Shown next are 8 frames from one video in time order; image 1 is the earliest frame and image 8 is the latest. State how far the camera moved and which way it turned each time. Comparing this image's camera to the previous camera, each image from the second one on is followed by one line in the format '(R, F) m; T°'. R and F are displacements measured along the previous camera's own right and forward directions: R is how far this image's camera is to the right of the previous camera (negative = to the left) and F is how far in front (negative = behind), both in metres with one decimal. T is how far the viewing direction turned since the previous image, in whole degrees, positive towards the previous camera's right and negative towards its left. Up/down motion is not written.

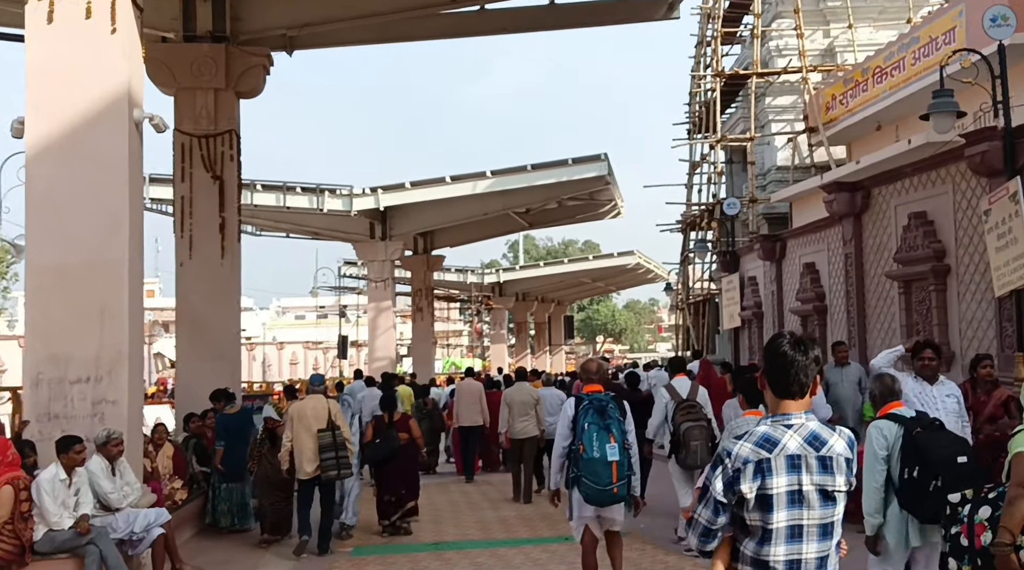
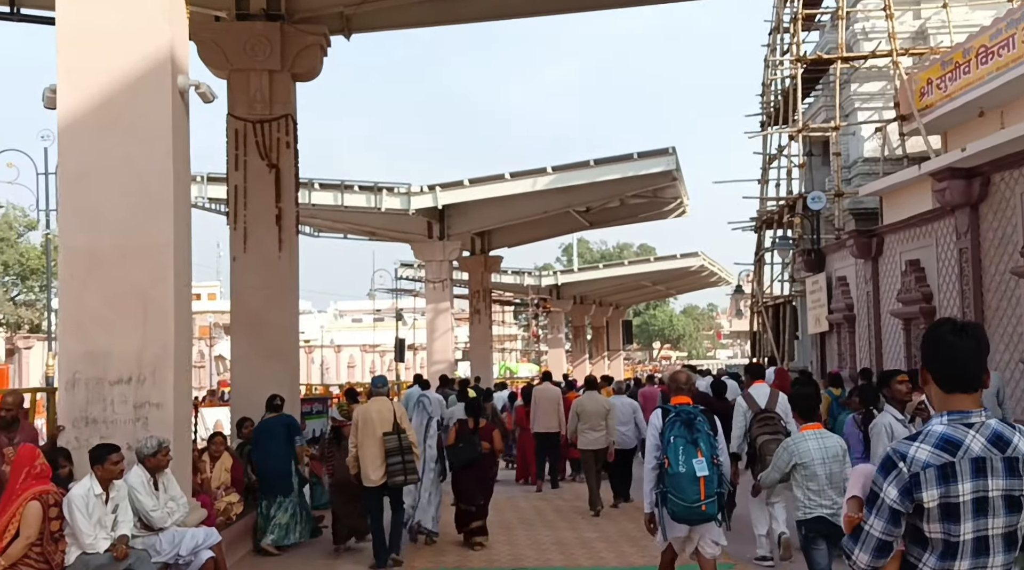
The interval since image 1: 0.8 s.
(-0.3, +1.1) m; -3°
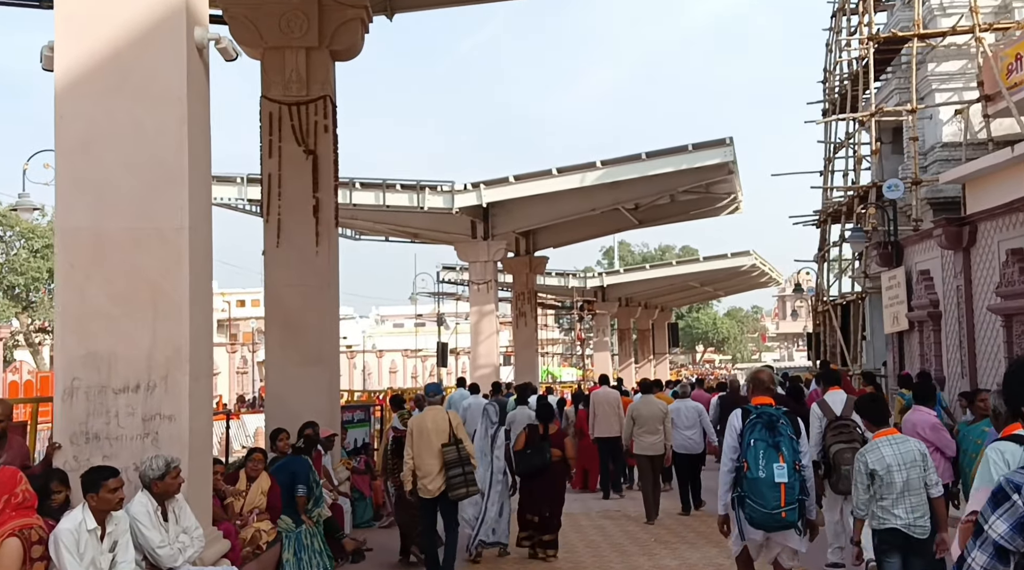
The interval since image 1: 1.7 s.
(-0.2, +1.2) m; -2°
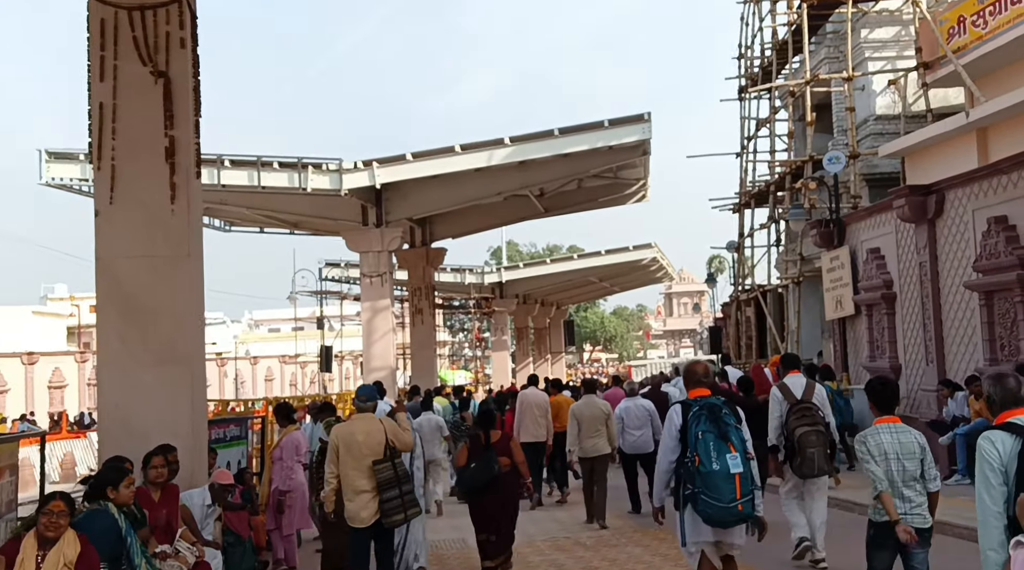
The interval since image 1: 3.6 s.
(-0.3, +2.2) m; +6°
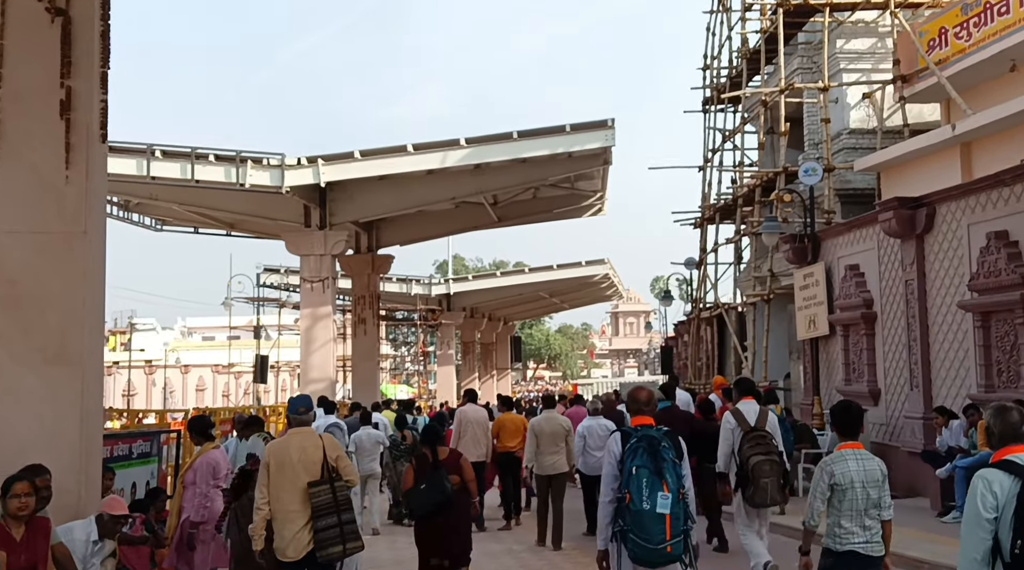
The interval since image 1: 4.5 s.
(-0.1, +1.1) m; +3°
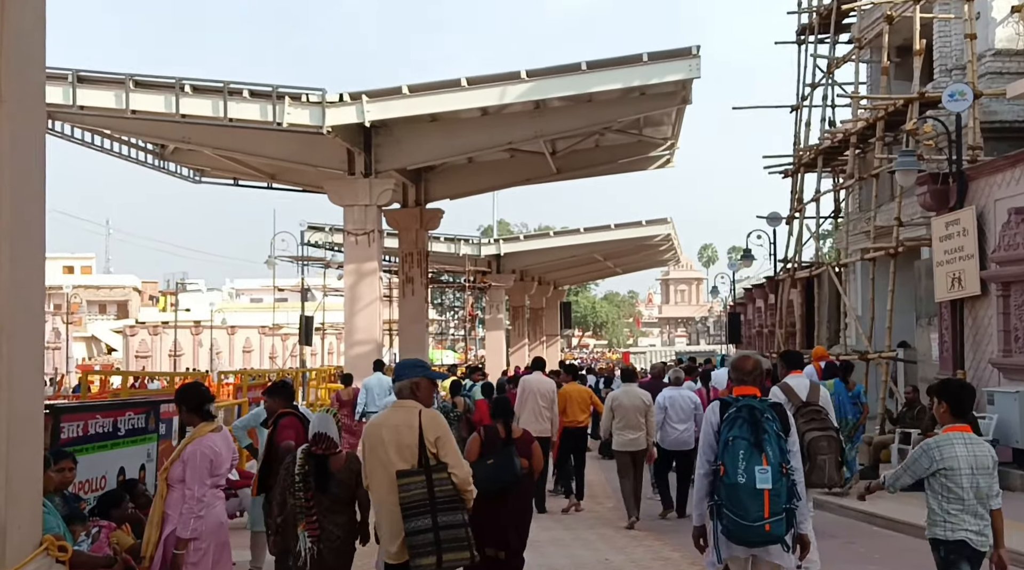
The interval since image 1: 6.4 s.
(-0.4, +2.4) m; -2°
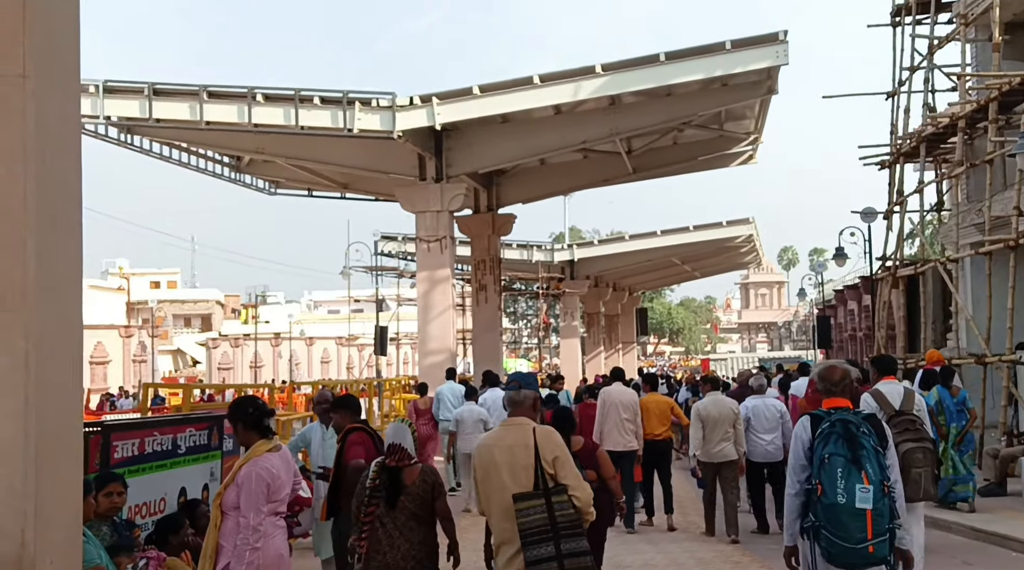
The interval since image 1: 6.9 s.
(-0.1, +0.8) m; -4°
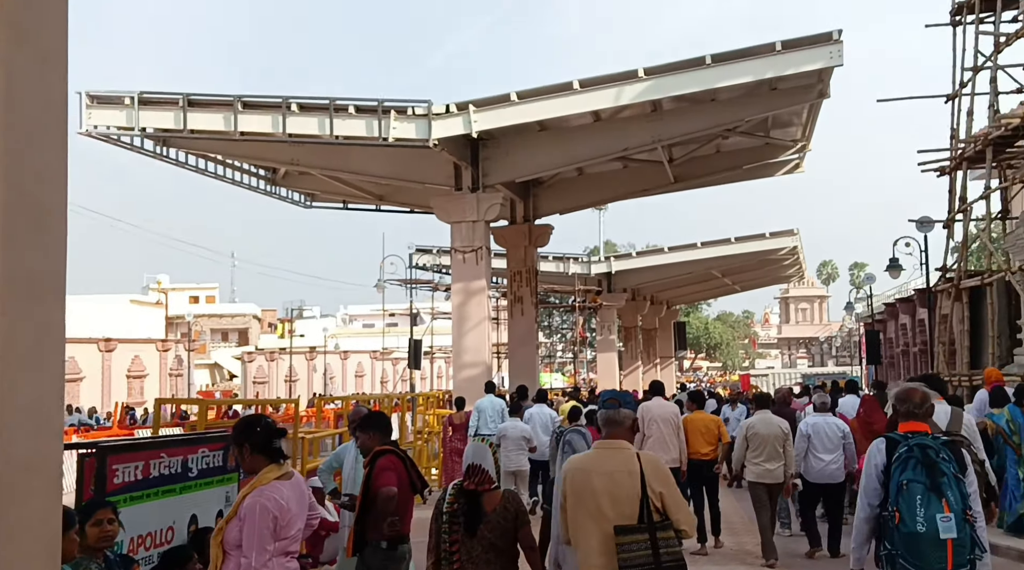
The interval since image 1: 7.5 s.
(-0.1, +0.7) m; -2°
